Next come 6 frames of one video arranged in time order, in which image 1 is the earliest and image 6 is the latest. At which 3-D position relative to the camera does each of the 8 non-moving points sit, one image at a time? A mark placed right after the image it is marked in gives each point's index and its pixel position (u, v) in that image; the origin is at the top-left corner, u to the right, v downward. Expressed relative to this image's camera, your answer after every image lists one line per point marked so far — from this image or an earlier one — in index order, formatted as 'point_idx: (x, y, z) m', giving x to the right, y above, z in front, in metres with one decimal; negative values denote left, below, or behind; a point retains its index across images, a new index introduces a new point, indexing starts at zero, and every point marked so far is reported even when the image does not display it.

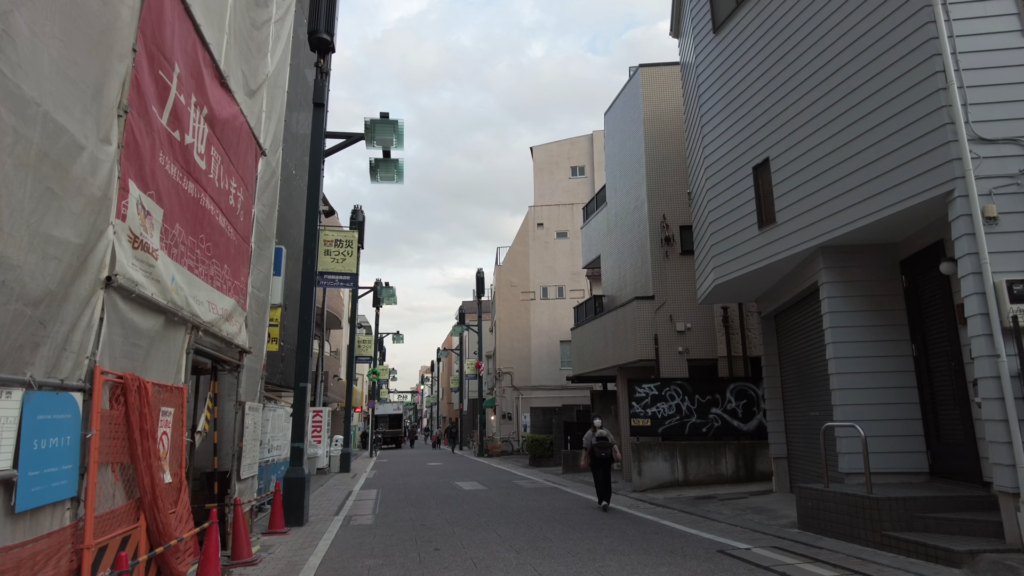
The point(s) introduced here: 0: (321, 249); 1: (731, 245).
0: (-4.2, +0.9, +13.5) m
1: (+4.3, +0.9, +12.2) m
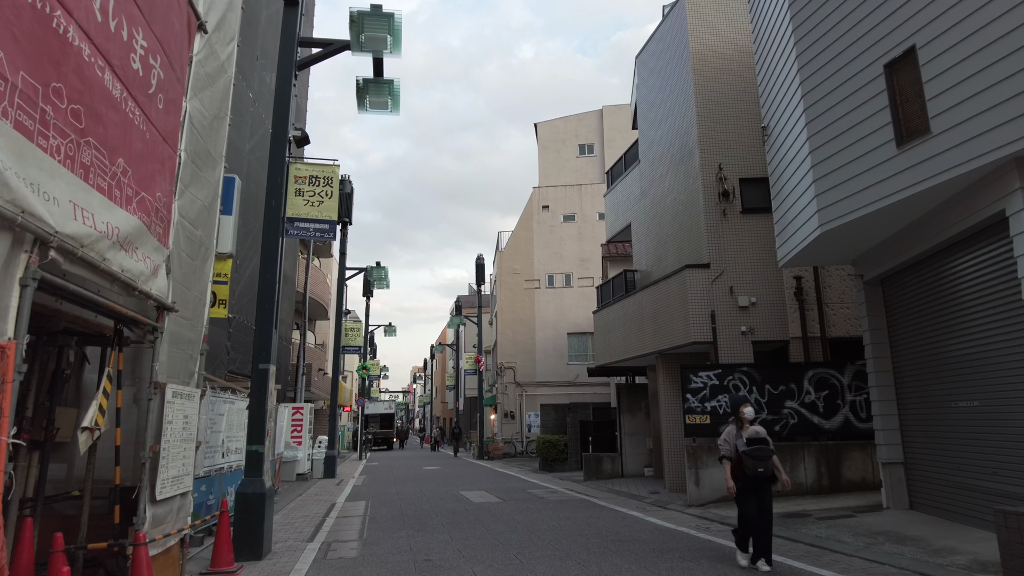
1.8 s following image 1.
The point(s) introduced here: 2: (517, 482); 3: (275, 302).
0: (-3.6, +1.7, +10.2) m
1: (+4.9, +1.6, +9.1) m
2: (+0.1, -6.0, +19.1) m
3: (-3.6, -0.2, +9.5) m
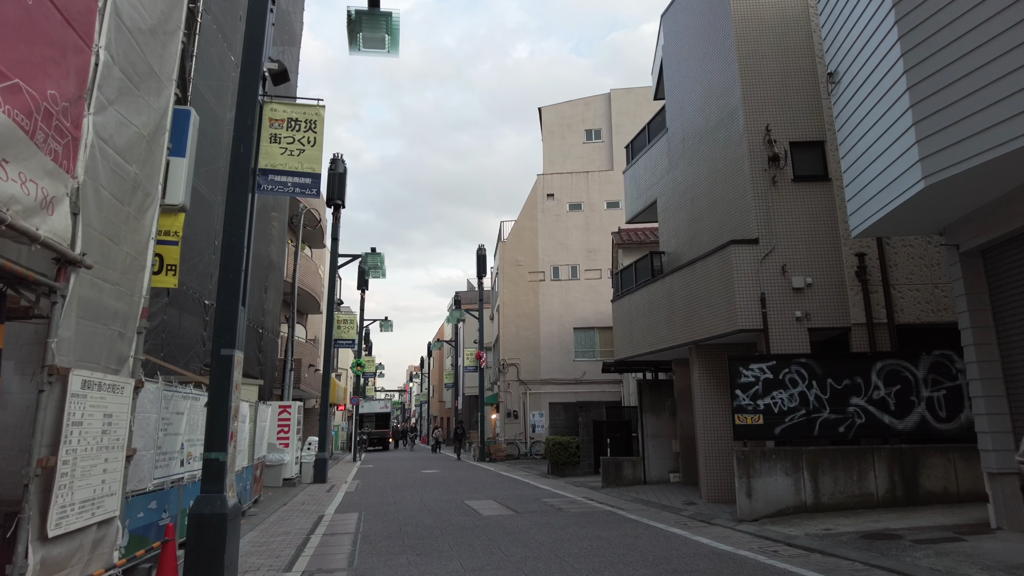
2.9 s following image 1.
0: (-3.3, +2.1, +8.3) m
1: (+5.2, +2.0, +7.2) m
2: (+0.4, -5.5, +17.2) m
3: (-3.3, +0.2, +7.5) m
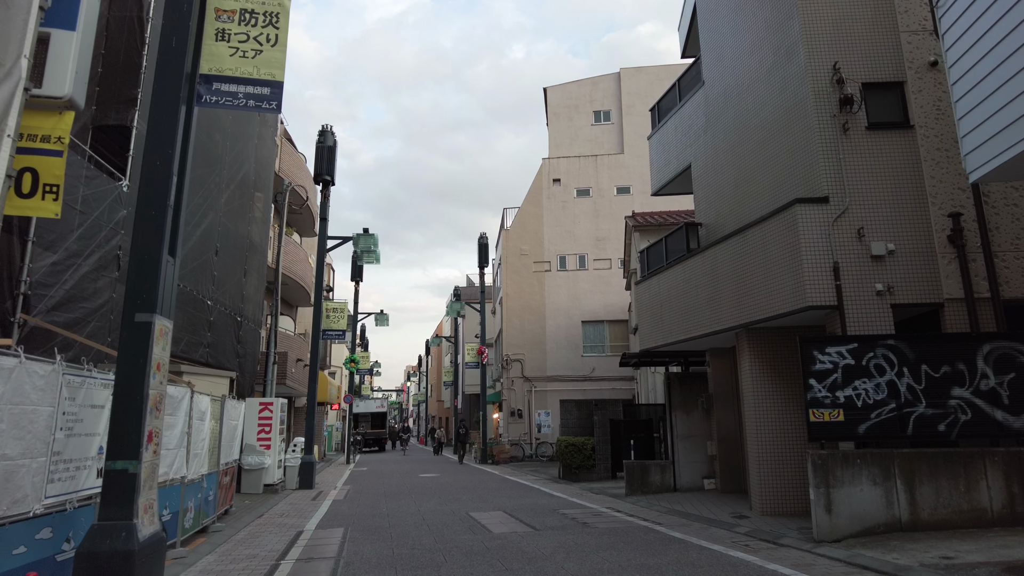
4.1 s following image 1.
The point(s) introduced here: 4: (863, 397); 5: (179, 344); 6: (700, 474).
0: (-3.0, +2.6, +6.2) m
1: (+5.5, +2.5, +5.1) m
2: (+0.7, -5.1, +15.1) m
3: (-3.0, +0.7, +5.4) m
4: (+4.9, -1.5, +8.7) m
5: (-7.7, -1.3, +14.3) m
6: (+4.4, -4.4, +14.7) m
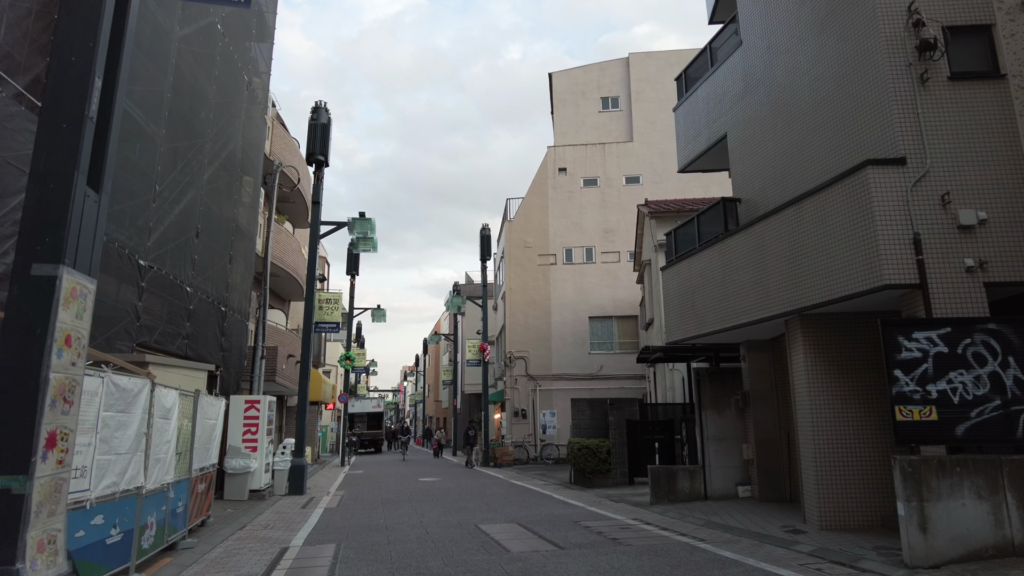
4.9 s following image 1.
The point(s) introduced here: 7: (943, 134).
0: (-2.7, +2.9, +4.7) m
1: (+5.8, +2.9, +3.7) m
2: (+0.9, -4.7, +13.6) m
3: (-2.7, +1.0, +3.9) m
4: (+5.3, -1.2, +7.3) m
5: (-7.4, -0.9, +12.8) m
6: (+4.7, -4.1, +13.2) m
7: (+5.8, +2.1, +8.4) m
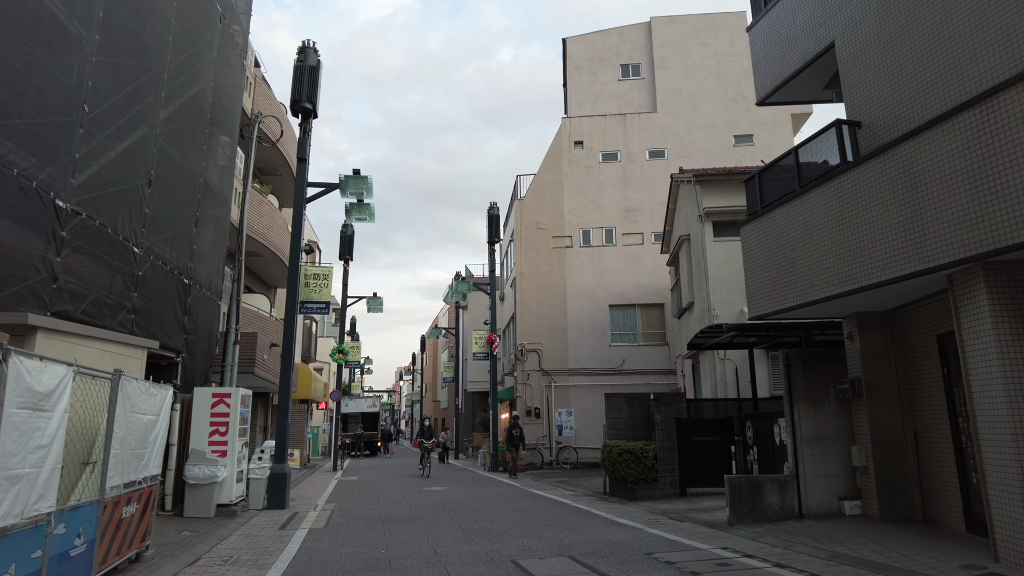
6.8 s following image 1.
0: (-1.9, +3.6, +1.6) m
1: (+6.6, +3.6, +0.7) m
2: (+1.6, -4.0, +10.5) m
3: (-1.9, +1.8, +0.8) m
4: (+6.0, -0.5, +4.3) m
5: (-6.7, -0.2, +9.6) m
6: (+5.4, -3.4, +10.2) m
7: (+6.6, +2.8, +5.4) m
